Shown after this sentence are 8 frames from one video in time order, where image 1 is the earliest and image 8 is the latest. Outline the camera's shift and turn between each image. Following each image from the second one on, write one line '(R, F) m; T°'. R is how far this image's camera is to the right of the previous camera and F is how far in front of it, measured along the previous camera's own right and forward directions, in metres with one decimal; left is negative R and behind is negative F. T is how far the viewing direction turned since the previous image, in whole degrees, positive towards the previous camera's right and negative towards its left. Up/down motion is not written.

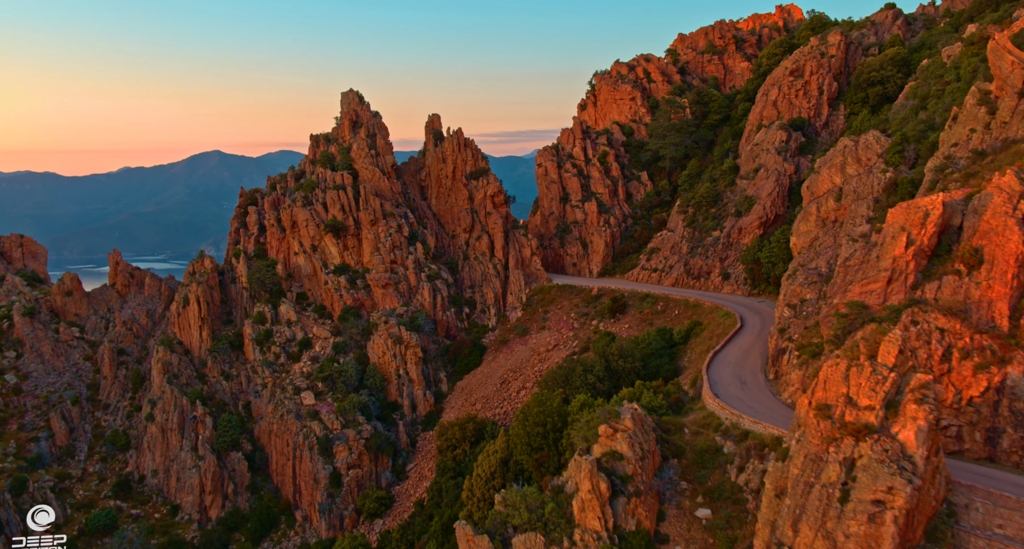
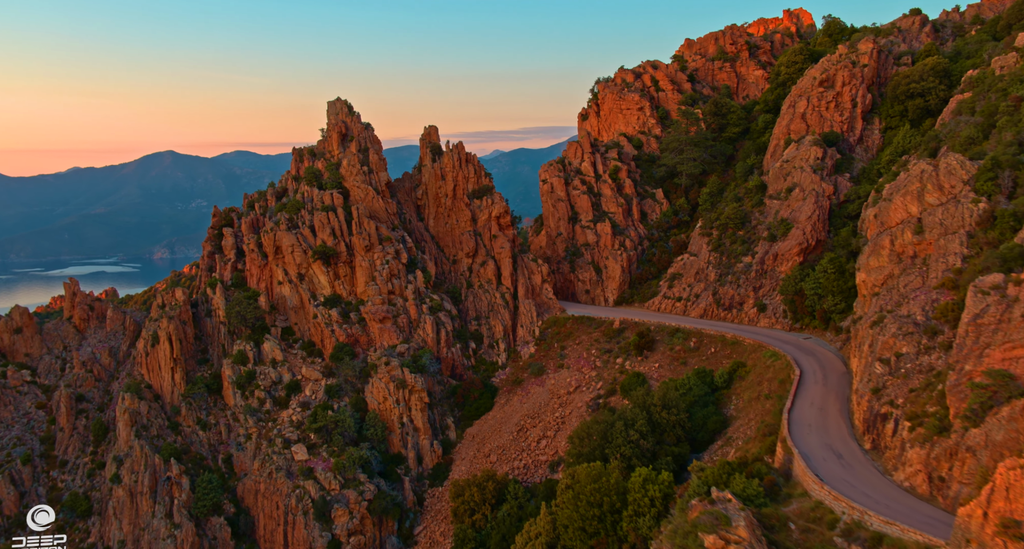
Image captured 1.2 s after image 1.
(-4.2, +6.9) m; +3°
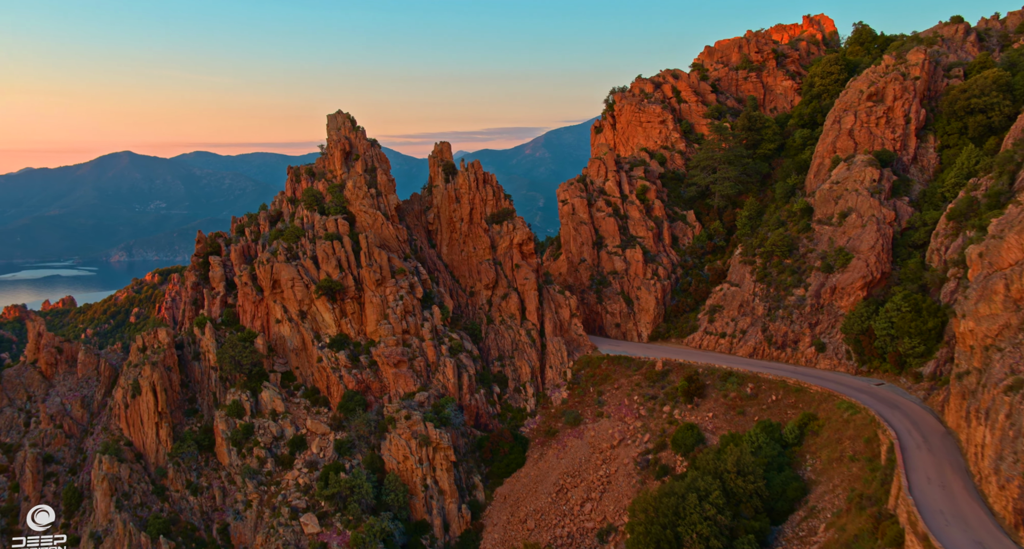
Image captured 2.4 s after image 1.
(-4.7, +6.7) m; +2°
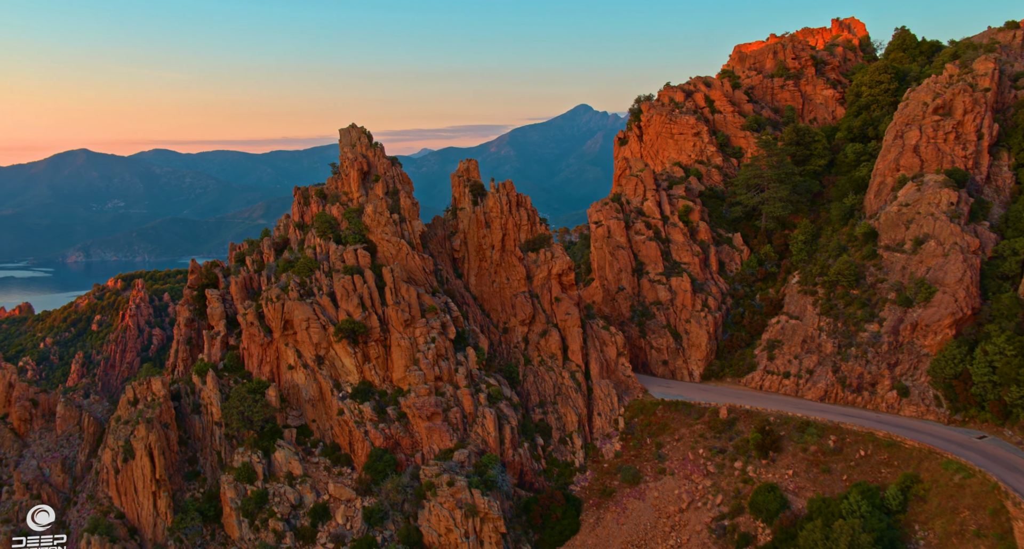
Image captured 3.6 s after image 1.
(-5.3, +6.5) m; +2°
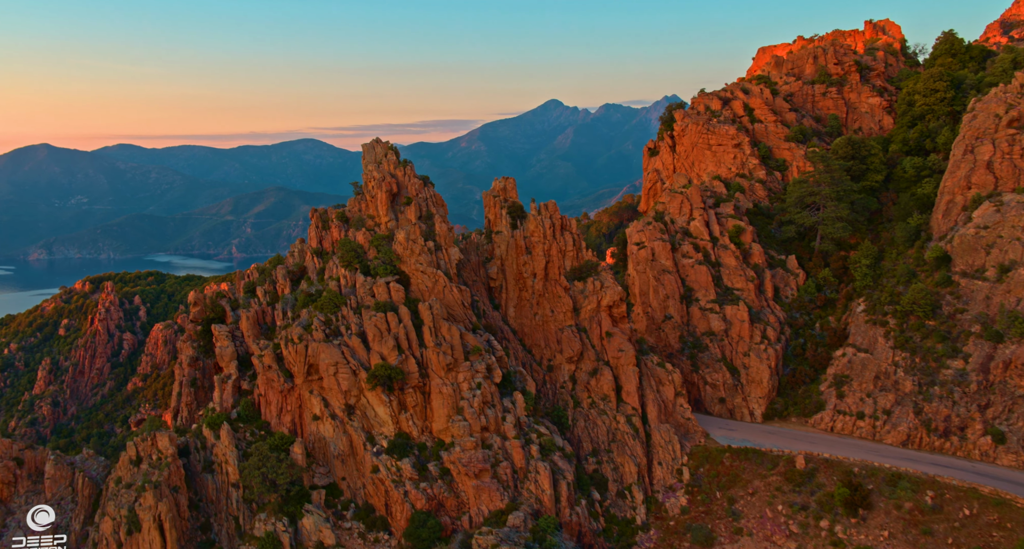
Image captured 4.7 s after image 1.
(-5.0, +5.6) m; +2°
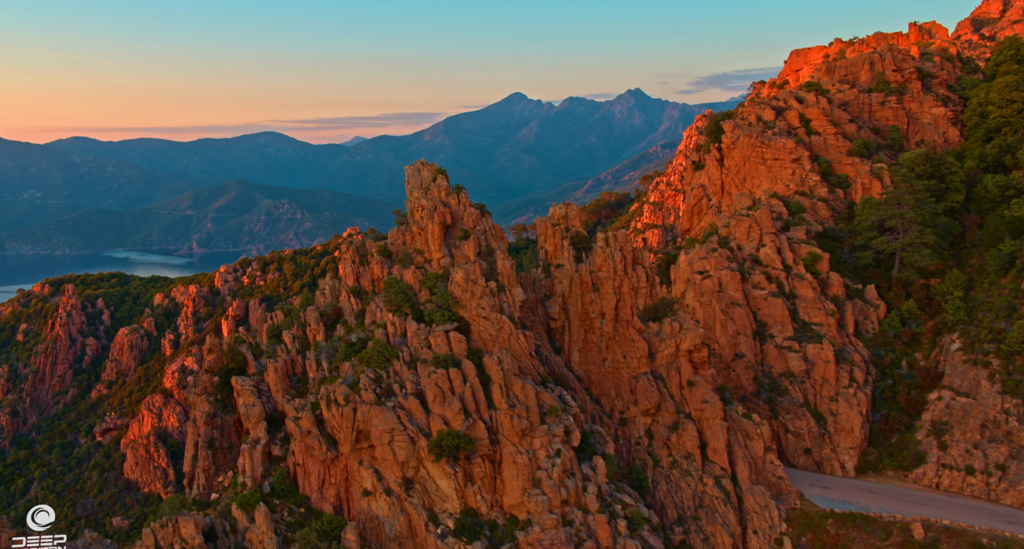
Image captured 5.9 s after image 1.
(-6.2, +6.4) m; +3°
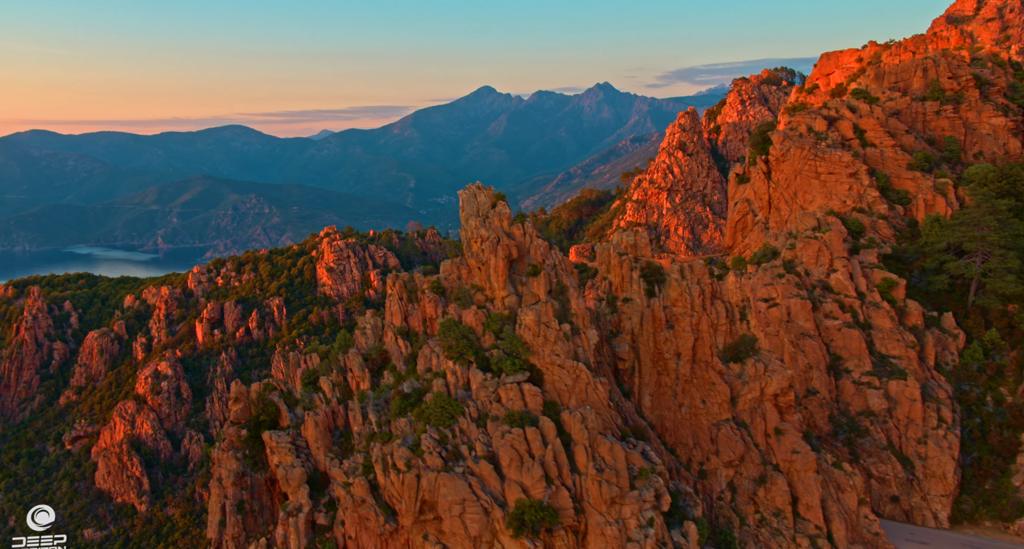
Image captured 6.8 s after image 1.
(-5.3, +5.0) m; +2°
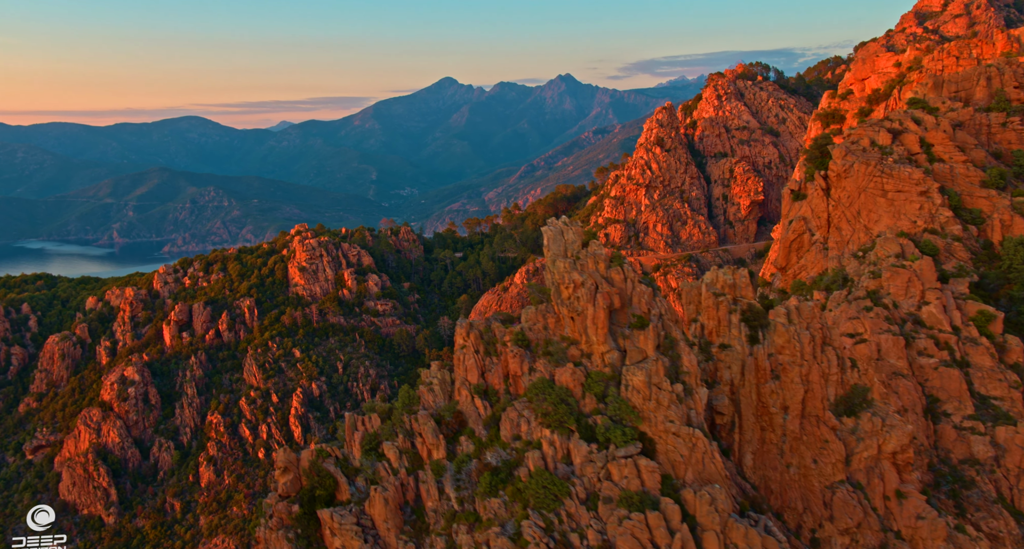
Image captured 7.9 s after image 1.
(-6.1, +5.3) m; +3°
